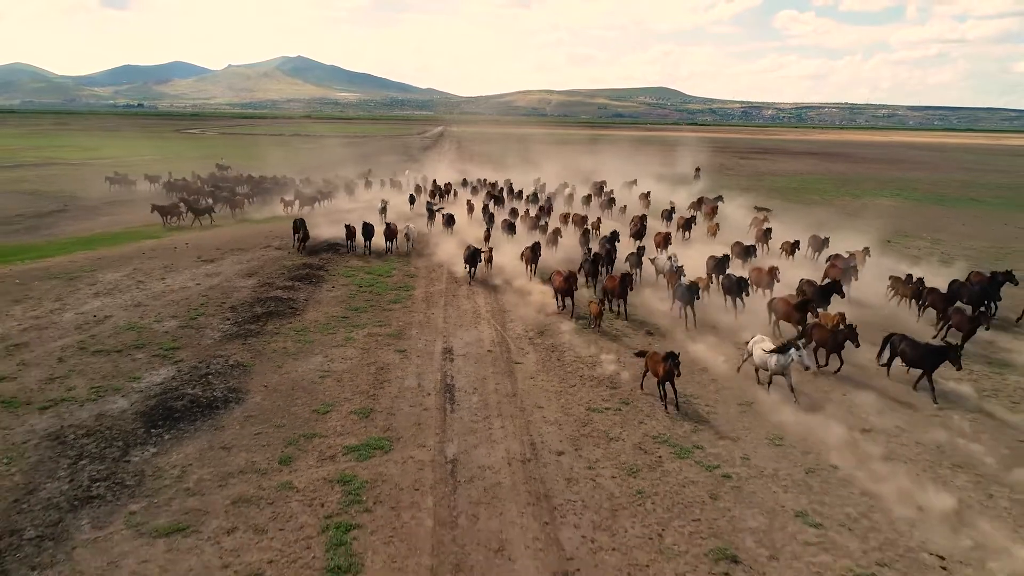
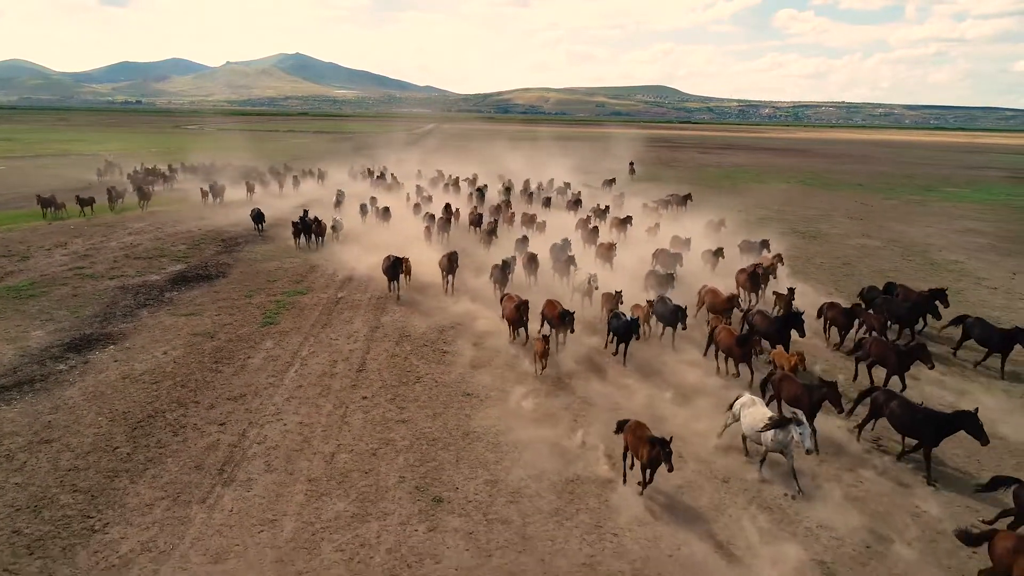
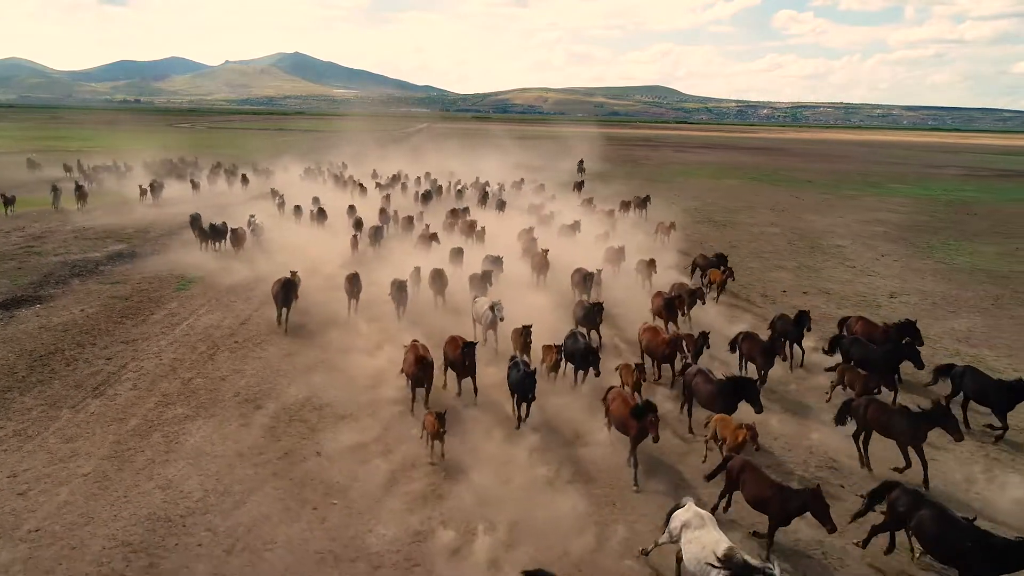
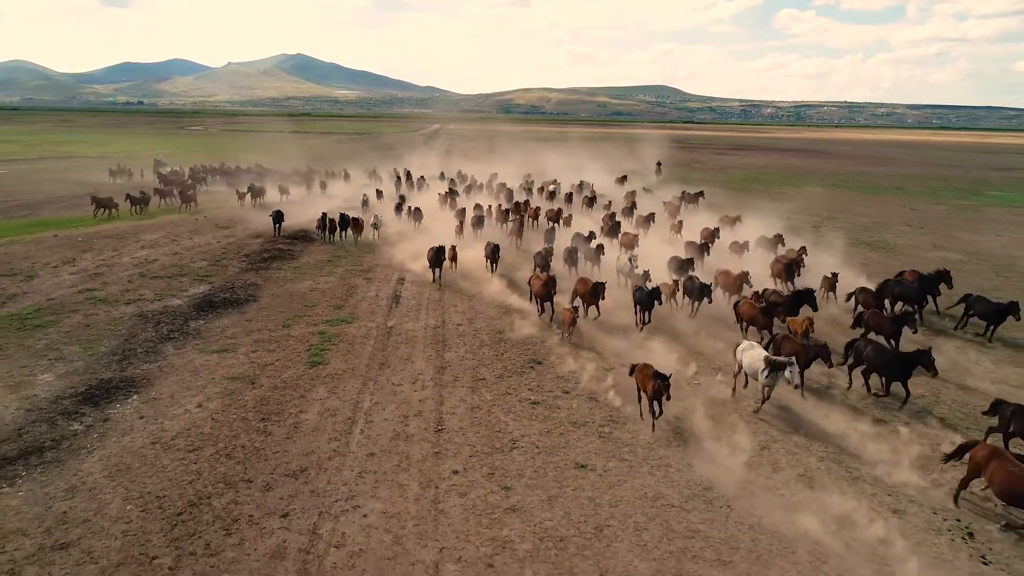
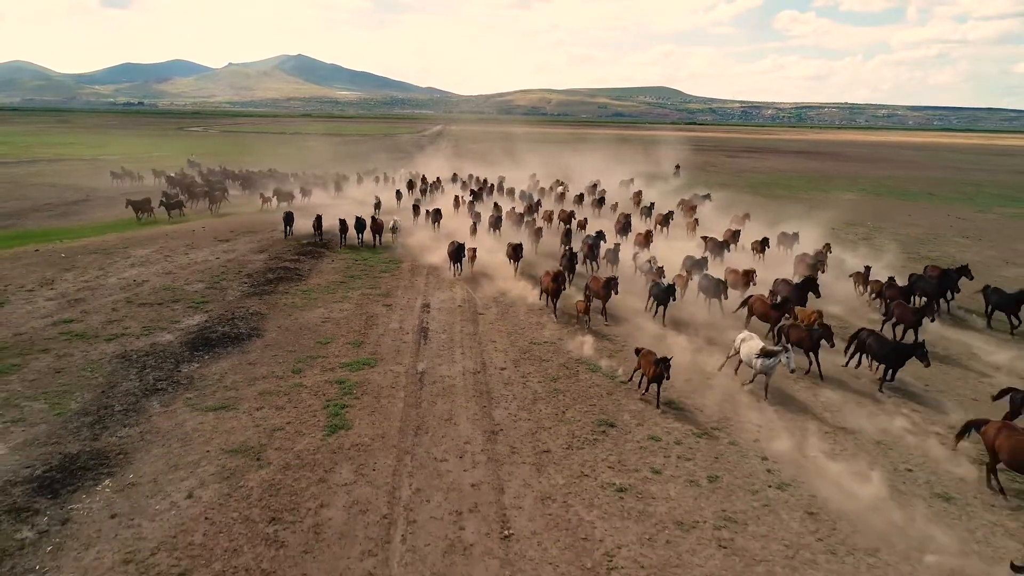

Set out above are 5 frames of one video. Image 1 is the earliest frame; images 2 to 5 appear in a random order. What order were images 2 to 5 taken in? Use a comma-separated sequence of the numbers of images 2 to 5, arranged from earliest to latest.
5, 4, 2, 3
